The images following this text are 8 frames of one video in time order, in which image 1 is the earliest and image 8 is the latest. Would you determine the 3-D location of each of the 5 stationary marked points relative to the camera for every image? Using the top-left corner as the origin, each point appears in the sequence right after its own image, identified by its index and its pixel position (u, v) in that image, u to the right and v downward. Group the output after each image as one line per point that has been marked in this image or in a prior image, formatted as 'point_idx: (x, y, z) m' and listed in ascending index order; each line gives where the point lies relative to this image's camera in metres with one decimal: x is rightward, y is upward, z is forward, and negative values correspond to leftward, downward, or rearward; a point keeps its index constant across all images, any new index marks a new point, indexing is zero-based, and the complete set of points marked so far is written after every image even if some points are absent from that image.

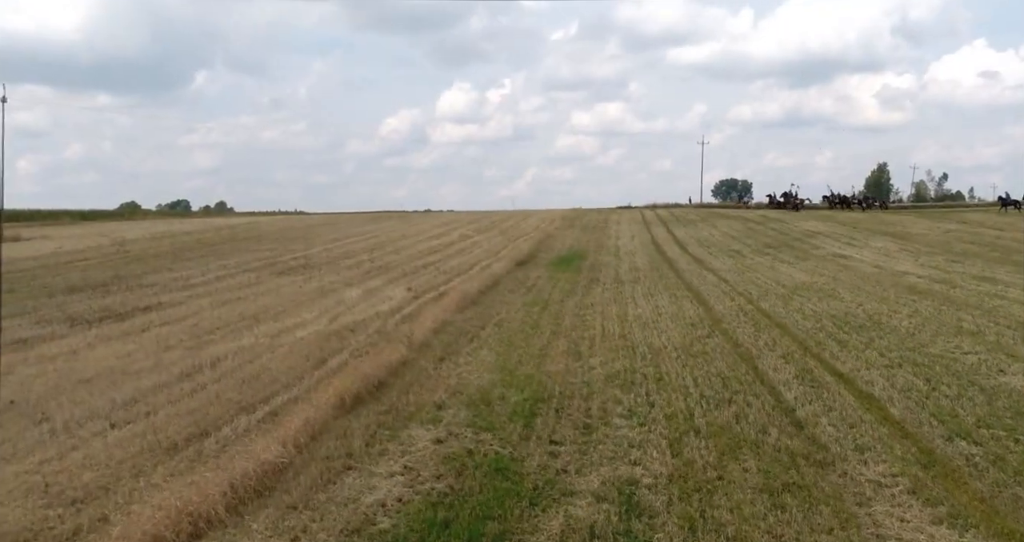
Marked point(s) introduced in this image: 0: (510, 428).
0: (0.0, -1.1, +6.8) m
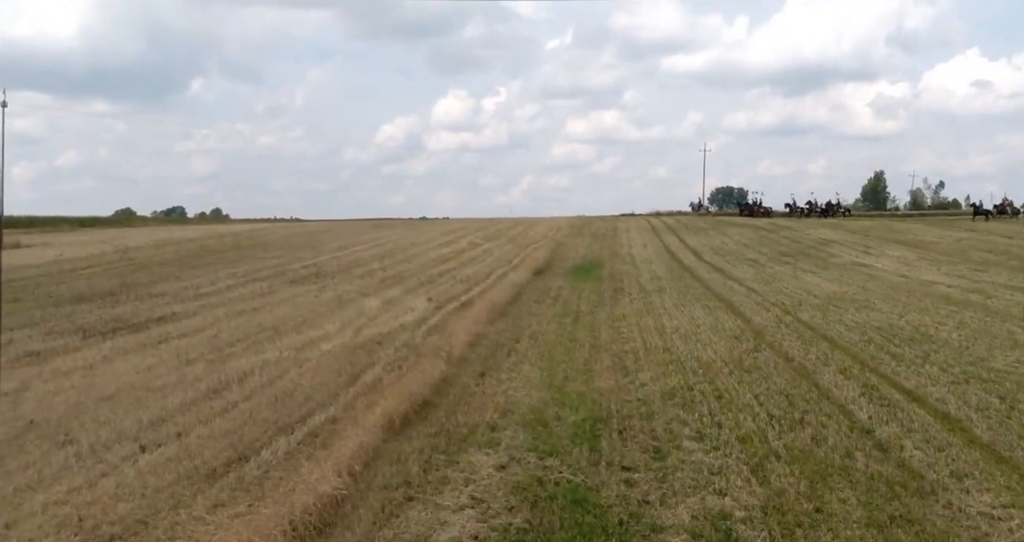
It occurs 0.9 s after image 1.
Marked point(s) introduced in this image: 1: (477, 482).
0: (+0.4, -1.2, +6.3) m
1: (-0.2, -1.3, +5.7) m
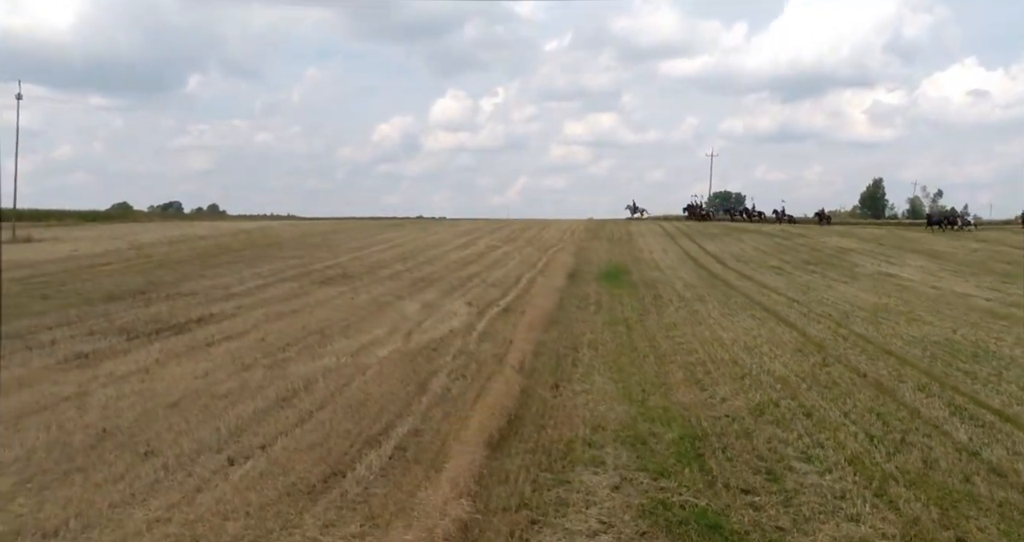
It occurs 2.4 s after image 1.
0: (+1.1, -1.3, +6.1) m
1: (+0.5, -1.3, +5.5) m
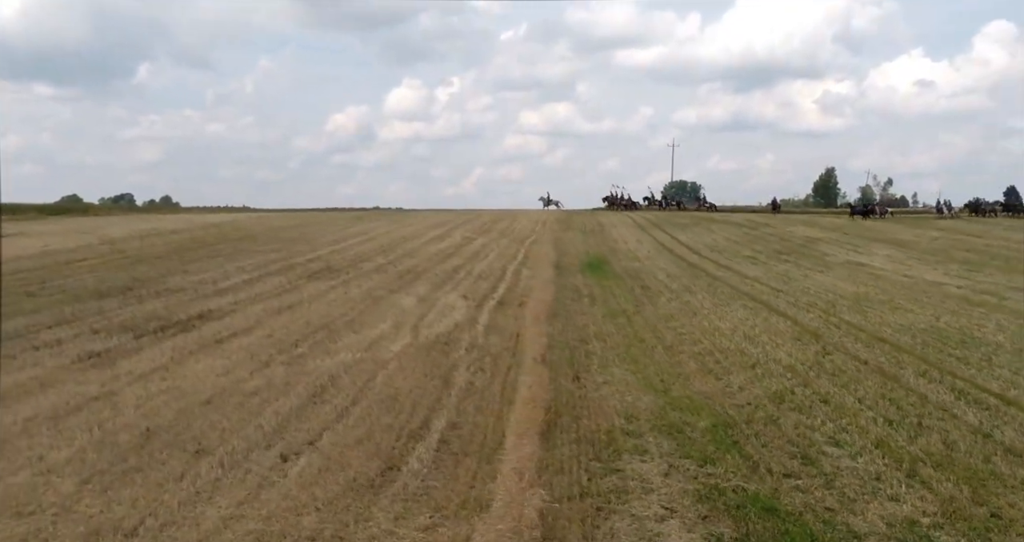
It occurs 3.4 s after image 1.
0: (+1.5, -1.3, +6.4) m
1: (+0.9, -1.3, +5.7) m
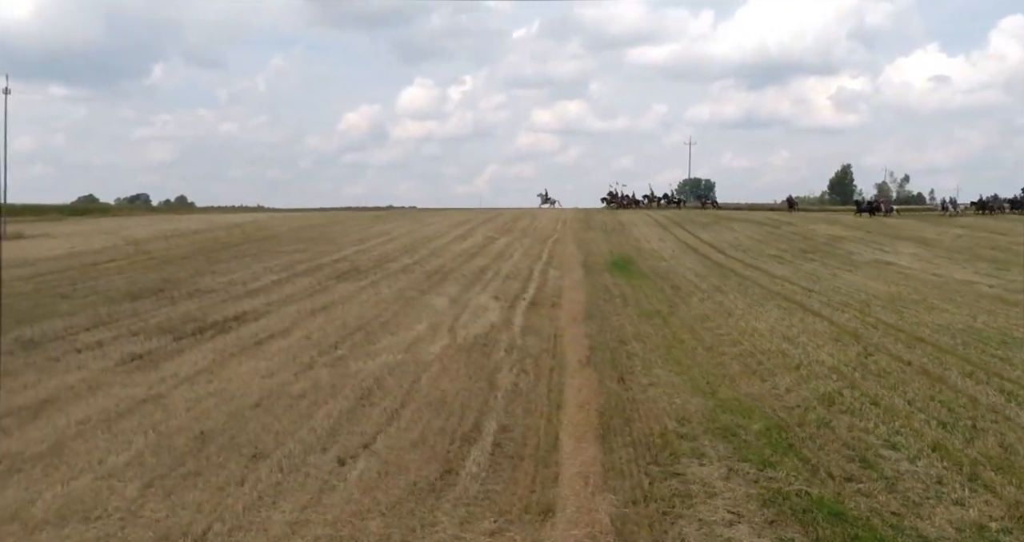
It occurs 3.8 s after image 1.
0: (+1.8, -1.3, +6.4) m
1: (+1.2, -1.3, +5.7) m
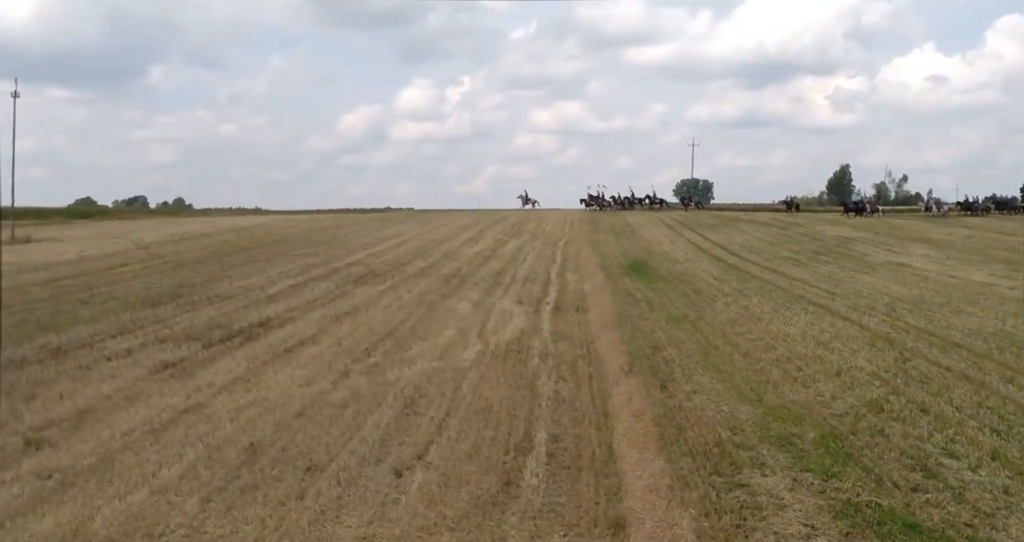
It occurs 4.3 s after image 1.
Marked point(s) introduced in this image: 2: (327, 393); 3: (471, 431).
0: (+2.2, -1.3, +6.3) m
1: (+1.6, -1.4, +5.6) m
2: (-1.7, -1.1, +8.7) m
3: (-0.3, -1.2, +7.4) m
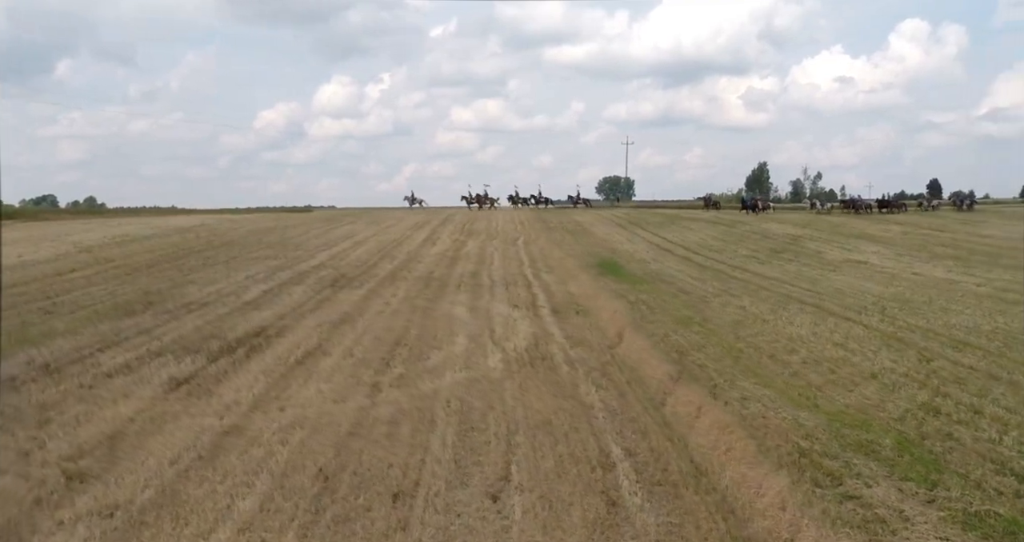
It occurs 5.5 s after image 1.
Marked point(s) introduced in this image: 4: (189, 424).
0: (+2.9, -1.4, +6.3) m
1: (+2.3, -1.5, +5.6) m
2: (-1.2, -1.2, +8.3) m
3: (+0.2, -1.3, +7.2) m
4: (-2.7, -1.3, +7.9) m
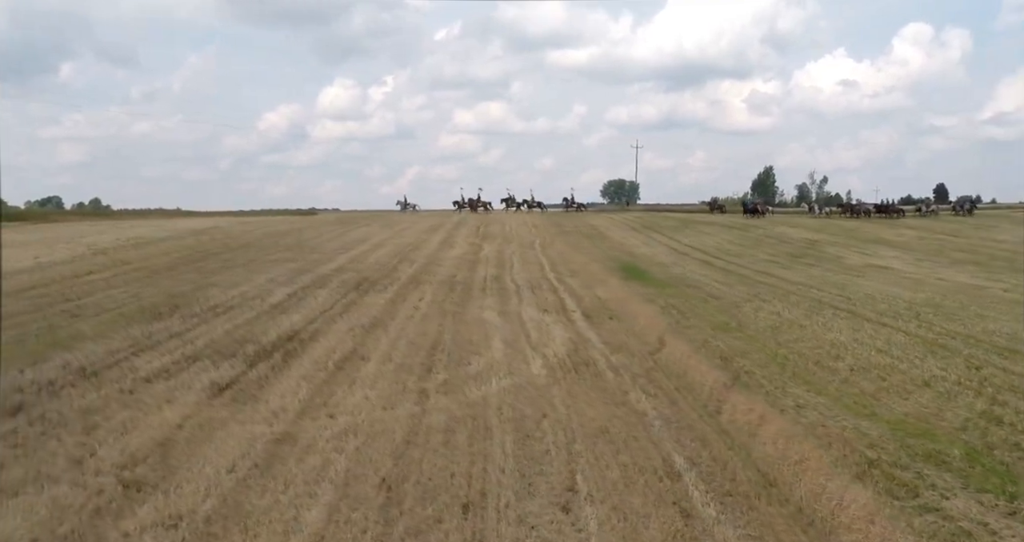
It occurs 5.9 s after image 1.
0: (+3.3, -1.4, +6.1) m
1: (+2.8, -1.5, +5.4) m
2: (-0.8, -1.2, +8.2) m
3: (+0.7, -1.4, +7.0) m
4: (-2.2, -1.3, +7.8) m
